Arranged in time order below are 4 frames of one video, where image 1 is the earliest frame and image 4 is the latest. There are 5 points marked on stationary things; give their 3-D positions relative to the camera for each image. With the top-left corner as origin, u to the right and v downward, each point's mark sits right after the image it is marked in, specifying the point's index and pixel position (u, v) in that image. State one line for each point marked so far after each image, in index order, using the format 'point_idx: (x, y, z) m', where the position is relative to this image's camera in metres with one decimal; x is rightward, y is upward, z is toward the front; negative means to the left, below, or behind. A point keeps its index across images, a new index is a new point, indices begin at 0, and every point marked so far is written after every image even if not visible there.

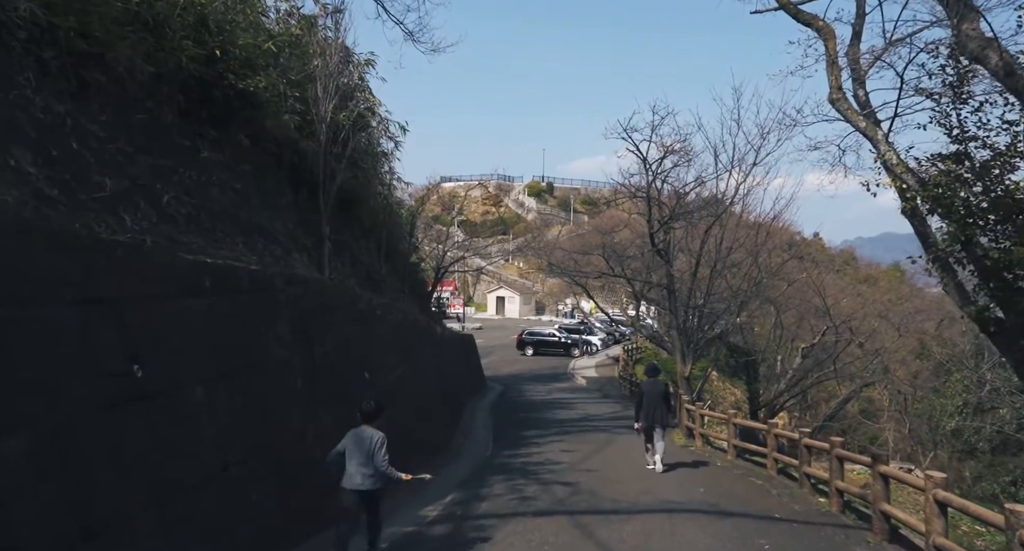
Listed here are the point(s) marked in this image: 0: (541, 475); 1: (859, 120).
0: (+0.4, -2.9, +14.3) m
1: (+5.3, +2.4, +15.1) m
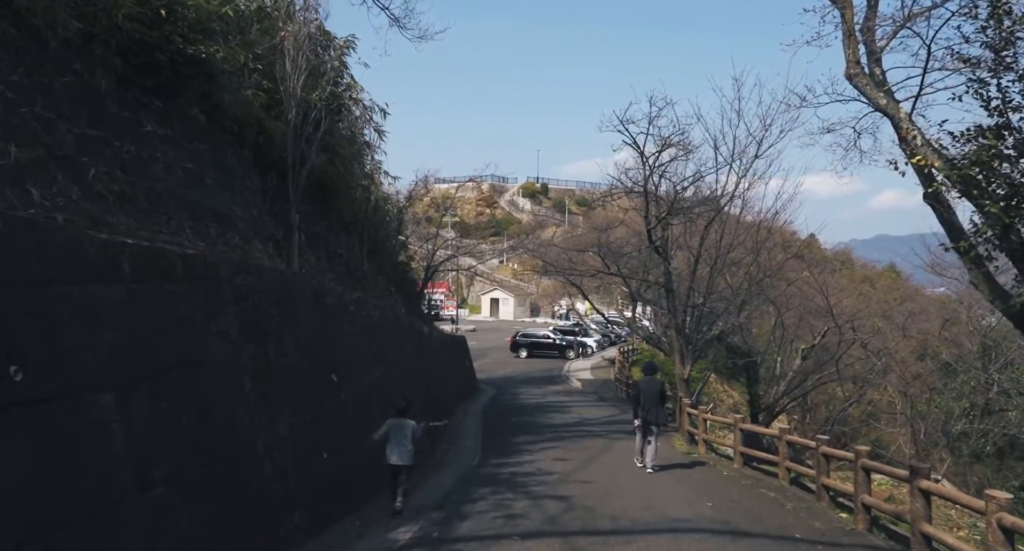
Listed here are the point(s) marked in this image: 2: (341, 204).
0: (+0.3, -2.8, +13.0) m
1: (+5.1, +2.5, +13.8) m
2: (-3.3, +1.4, +19.1) m
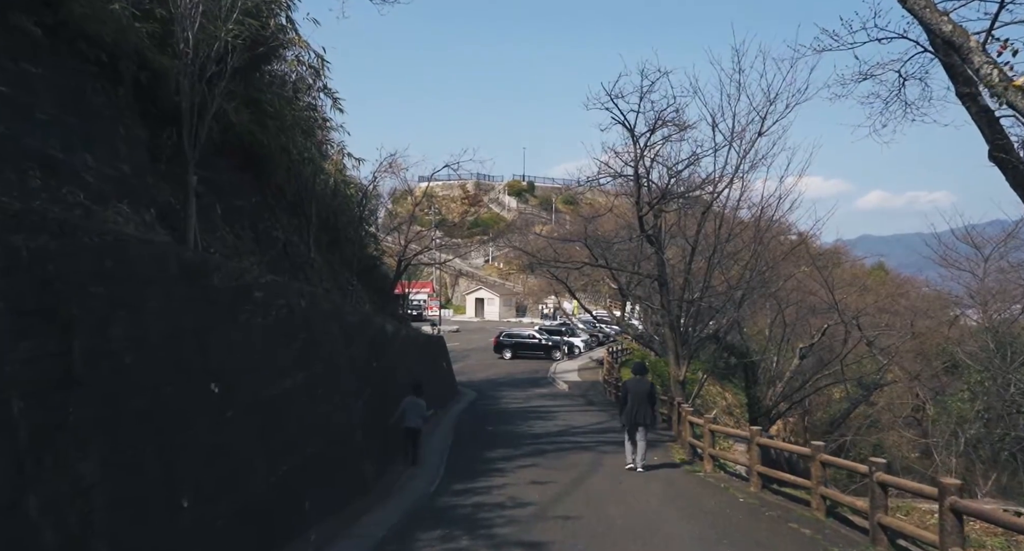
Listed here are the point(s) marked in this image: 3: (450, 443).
0: (-0.2, -2.6, +10.0) m
1: (+4.7, +2.8, +10.9) m
2: (-3.8, +1.6, +16.0) m
3: (-1.2, -3.4, +19.6) m
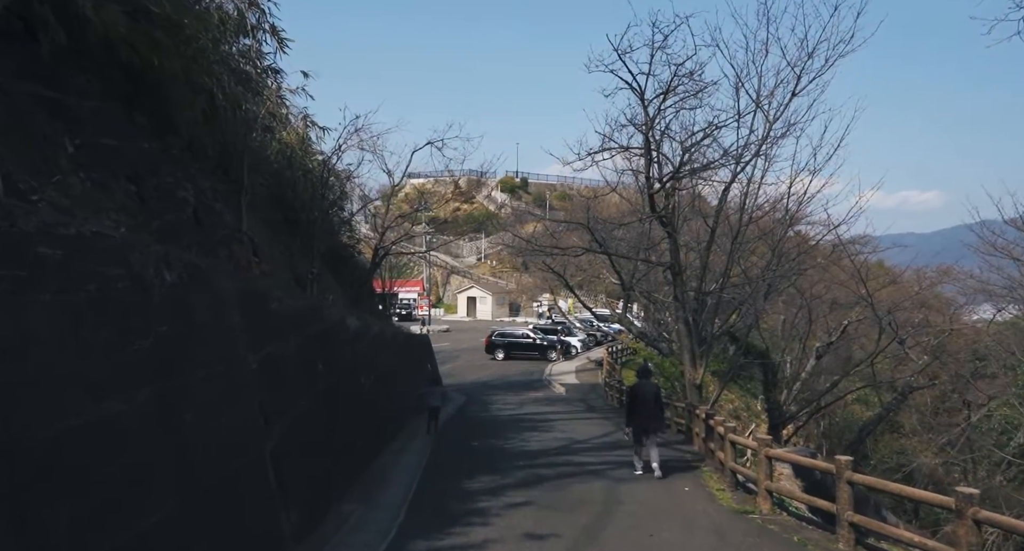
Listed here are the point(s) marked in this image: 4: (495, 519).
0: (-0.3, -2.2, +5.9) m
1: (+4.6, +3.1, +6.8) m
2: (-4.0, +1.9, +11.9) m
3: (-1.4, -3.0, +15.6) m
4: (-0.2, -2.7, +10.9) m
